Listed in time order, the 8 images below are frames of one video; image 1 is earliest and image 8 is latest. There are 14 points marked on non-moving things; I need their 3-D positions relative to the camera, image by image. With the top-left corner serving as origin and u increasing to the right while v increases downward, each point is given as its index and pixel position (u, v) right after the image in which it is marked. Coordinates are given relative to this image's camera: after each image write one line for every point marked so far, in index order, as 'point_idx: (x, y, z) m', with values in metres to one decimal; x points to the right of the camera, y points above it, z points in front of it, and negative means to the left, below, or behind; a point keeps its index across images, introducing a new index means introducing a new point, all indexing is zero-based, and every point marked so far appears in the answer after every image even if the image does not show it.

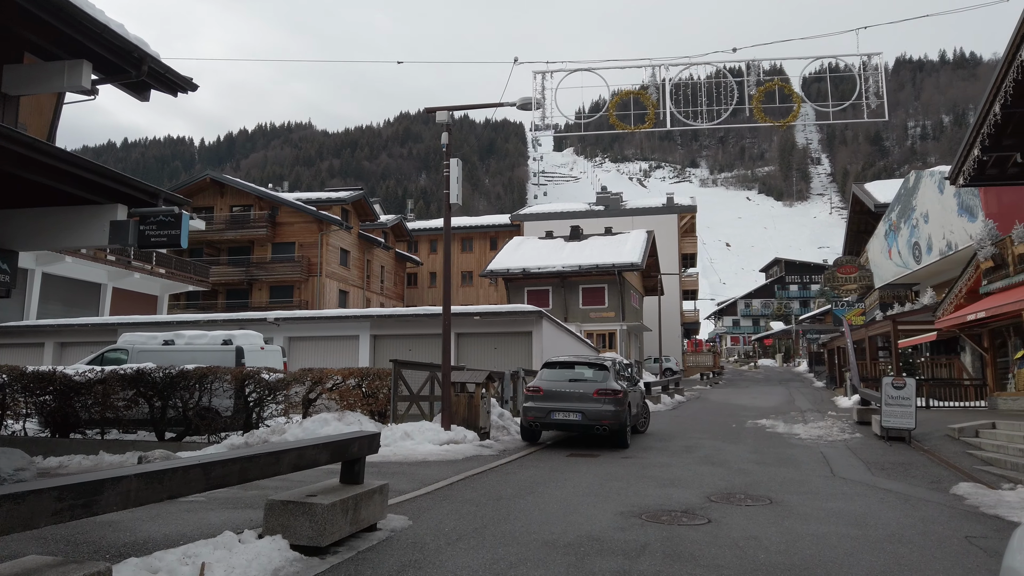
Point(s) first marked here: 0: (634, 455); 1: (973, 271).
0: (+1.9, -2.6, +11.0) m
1: (+12.0, +0.5, +17.9) m
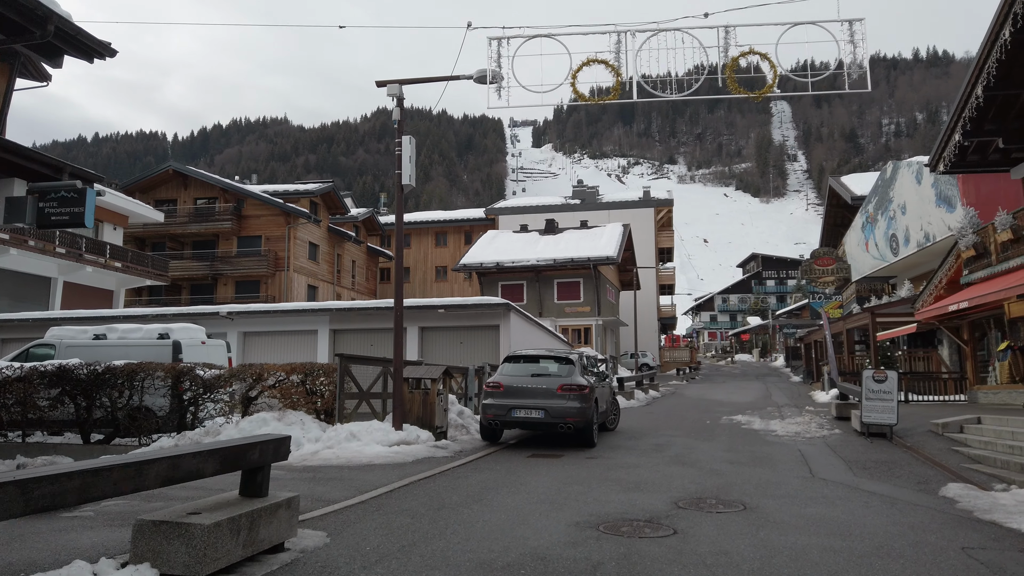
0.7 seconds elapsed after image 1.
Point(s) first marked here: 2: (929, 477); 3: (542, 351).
0: (+1.3, -2.5, +10.2) m
1: (+11.2, +0.7, +17.4) m
2: (+4.9, -2.2, +8.1) m
3: (+0.5, -1.1, +11.4) m
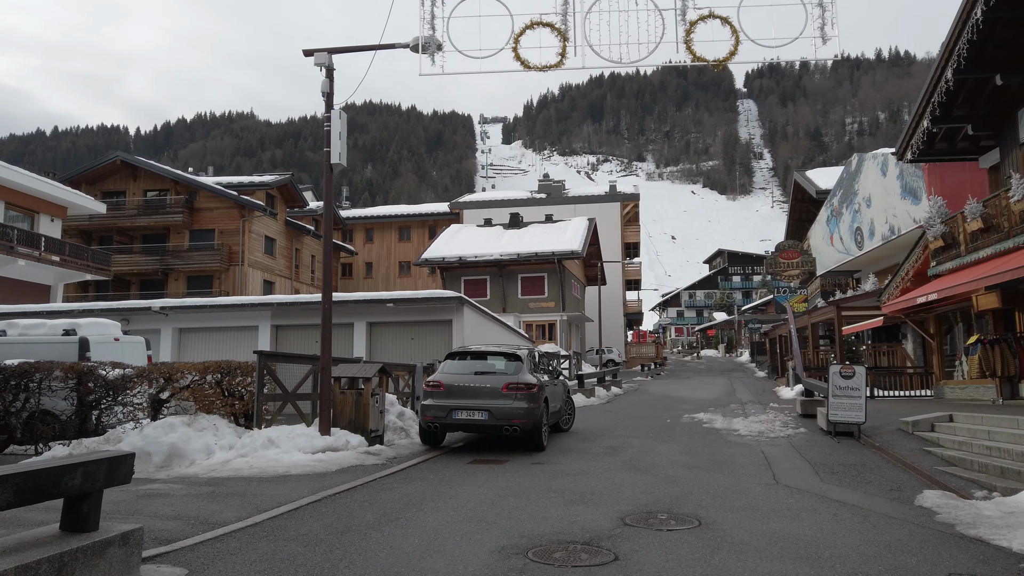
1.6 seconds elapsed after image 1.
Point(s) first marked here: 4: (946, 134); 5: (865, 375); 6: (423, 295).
0: (+0.5, -2.3, +9.3) m
1: (+10.1, +0.9, +16.9) m
2: (+4.2, -2.1, +7.4) m
3: (-0.4, -0.9, +10.4) m
4: (+10.3, +3.7, +16.3) m
5: (+5.6, -1.4, +10.9) m
6: (-2.1, -0.2, +16.2) m
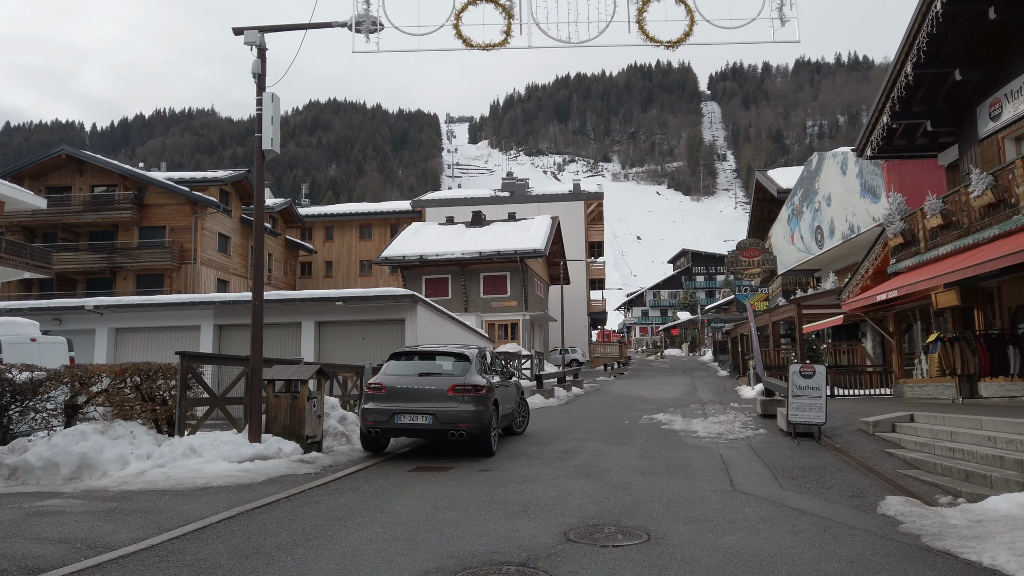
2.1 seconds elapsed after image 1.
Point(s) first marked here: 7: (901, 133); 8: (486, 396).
0: (-0.2, -2.2, +8.8) m
1: (+9.0, +1.0, +16.8) m
2: (+3.6, -2.0, +7.0) m
3: (-1.1, -0.9, +9.8) m
4: (+9.3, +3.7, +16.3) m
5: (+4.8, -1.3, +10.6) m
6: (-3.1, -0.1, +15.5) m
7: (+9.2, +3.7, +16.3) m
8: (-0.4, -1.5, +9.3) m
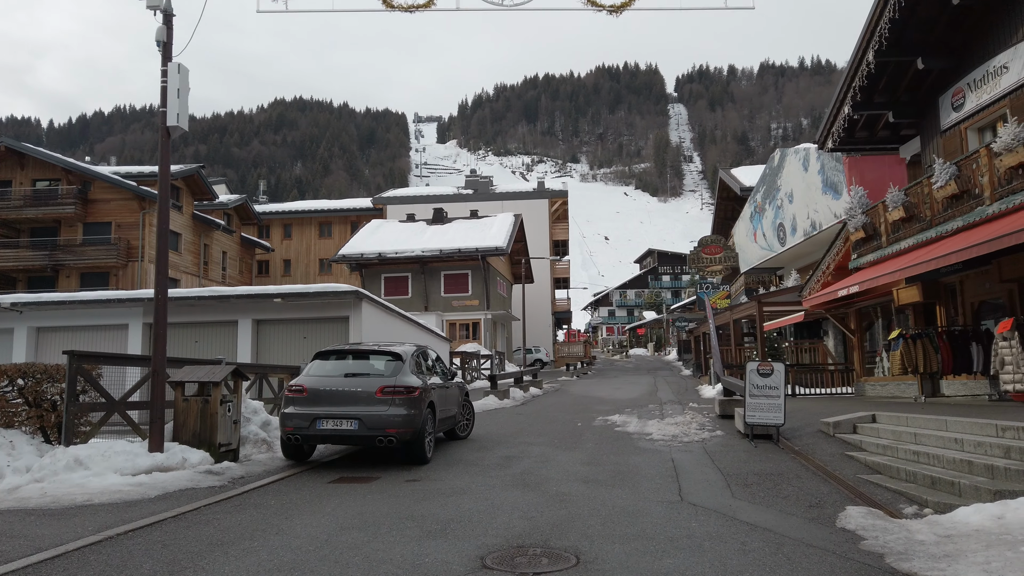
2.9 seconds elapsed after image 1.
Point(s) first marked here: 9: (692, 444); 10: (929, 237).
0: (-1.0, -2.2, +8.0) m
1: (+7.9, +1.1, +16.4) m
2: (+2.9, -1.9, +6.4) m
3: (-1.9, -0.8, +9.0) m
4: (+8.2, +3.8, +15.9) m
5: (+3.9, -1.2, +10.0) m
6: (-4.2, 0.0, +14.6) m
7: (+8.1, +3.8, +15.9) m
8: (-1.1, -1.4, +8.5) m
9: (+2.6, -2.3, +10.0) m
10: (+7.5, +0.9, +12.3) m
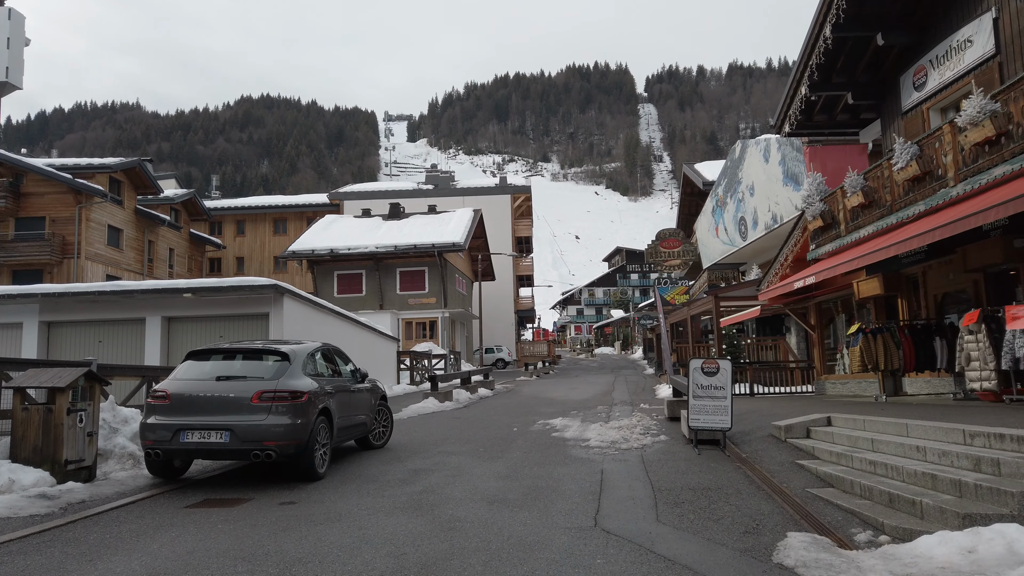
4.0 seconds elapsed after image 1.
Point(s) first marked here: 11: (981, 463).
0: (-2.0, -2.0, +6.8) m
1: (+6.5, +1.2, +15.6) m
2: (+1.9, -1.8, +5.4) m
3: (-3.0, -0.6, +7.8) m
4: (+6.8, +4.0, +15.1) m
5: (+2.8, -1.1, +9.0) m
6: (-5.4, +0.1, +13.2) m
7: (+6.7, +3.9, +15.0) m
8: (-2.2, -1.2, +7.3) m
9: (+1.5, -2.1, +9.0) m
10: (+6.3, +1.1, +11.5) m
11: (+3.6, -1.3, +5.3) m
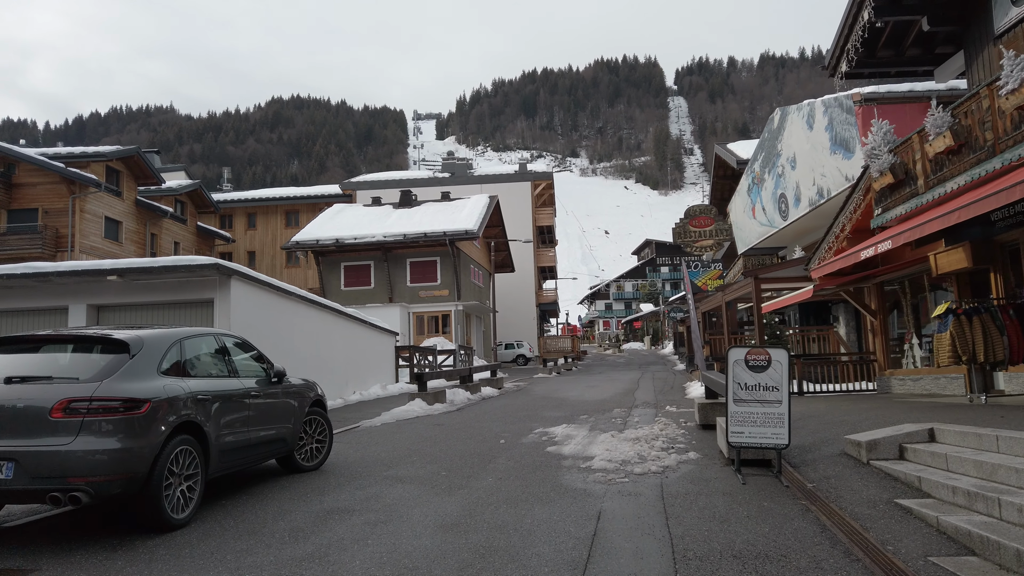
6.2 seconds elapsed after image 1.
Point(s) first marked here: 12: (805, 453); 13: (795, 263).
0: (-2.4, -1.7, +4.4) m
1: (+6.4, +1.7, +12.7) m
2: (+1.5, -1.4, +2.8) m
3: (-3.3, -0.3, +5.4) m
4: (+6.7, +4.4, +12.2) m
5: (+2.5, -0.7, +6.4) m
6: (-5.5, +0.4, +11.0) m
7: (+6.6, +4.4, +12.2) m
8: (-2.5, -0.9, +4.9) m
9: (+1.2, -1.8, +6.4) m
10: (+6.0, +1.5, +8.7) m
11: (+3.1, -1.0, +2.6) m
12: (+3.0, -1.6, +6.9) m
13: (+6.2, +0.6, +15.2) m
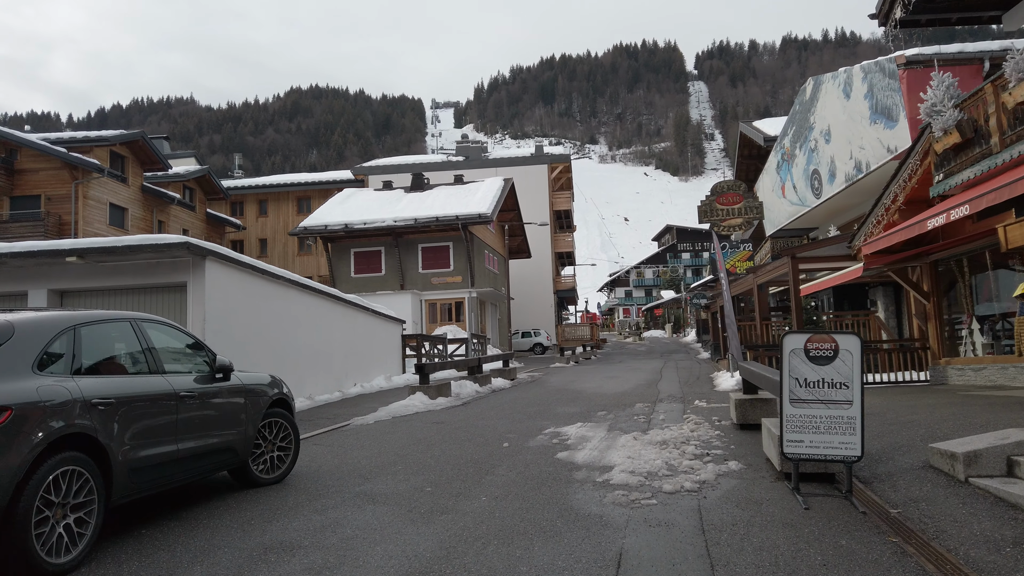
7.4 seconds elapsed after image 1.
0: (-2.4, -1.5, +3.1) m
1: (+6.6, +2.0, +11.2) m
2: (+1.4, -1.3, +1.4) m
3: (-3.4, -0.1, +4.2) m
4: (+6.8, +4.8, +10.6) m
5: (+2.5, -0.5, +5.0) m
6: (-5.5, +0.7, +9.8) m
7: (+6.7, +4.7, +10.6) m
8: (-2.6, -0.8, +3.6) m
9: (+1.2, -1.5, +5.1) m
10: (+6.1, +1.8, +7.1) m
11: (+3.0, -0.8, +1.2) m
12: (+2.9, -1.4, +5.5) m
13: (+6.5, +0.9, +13.7) m
